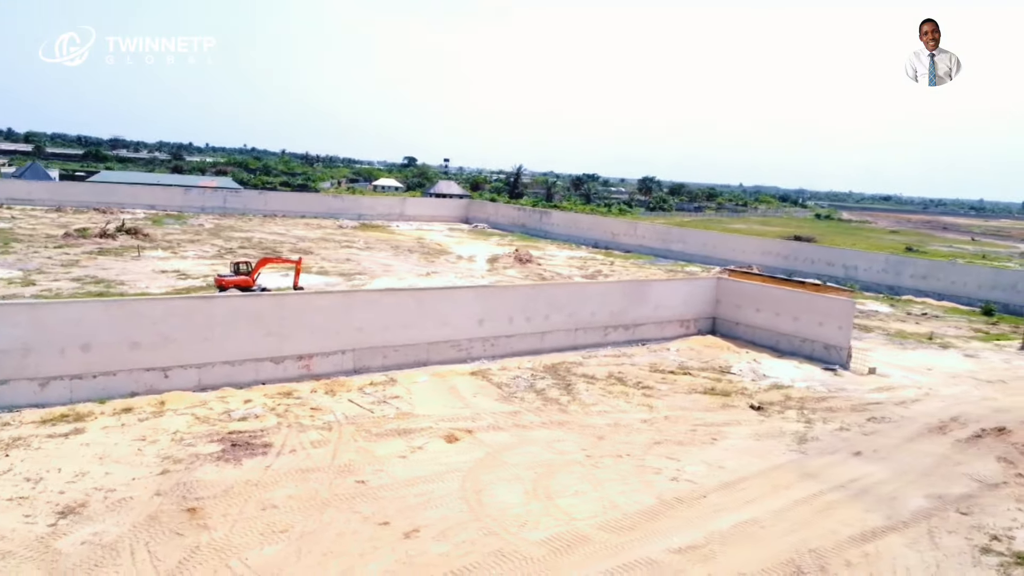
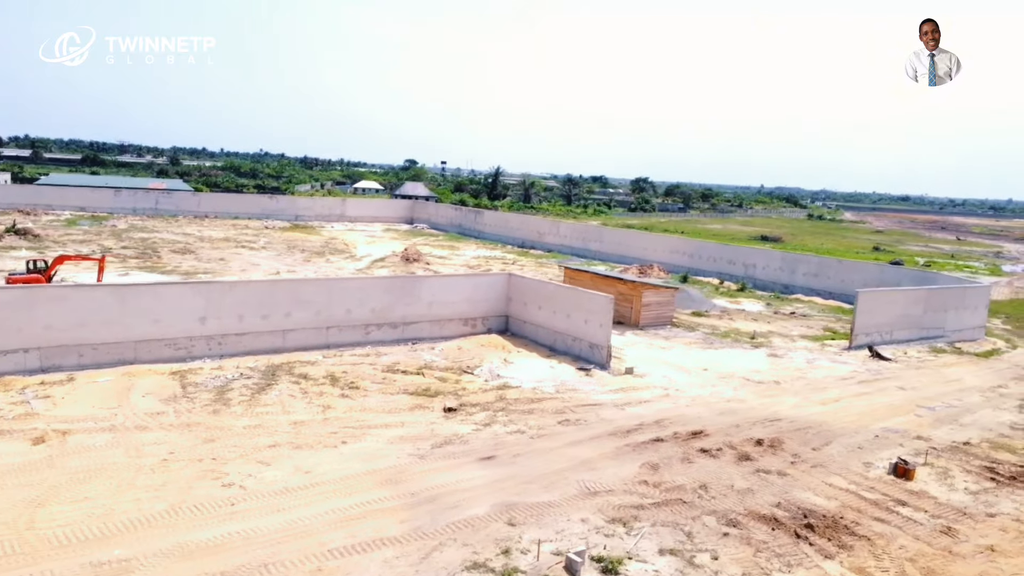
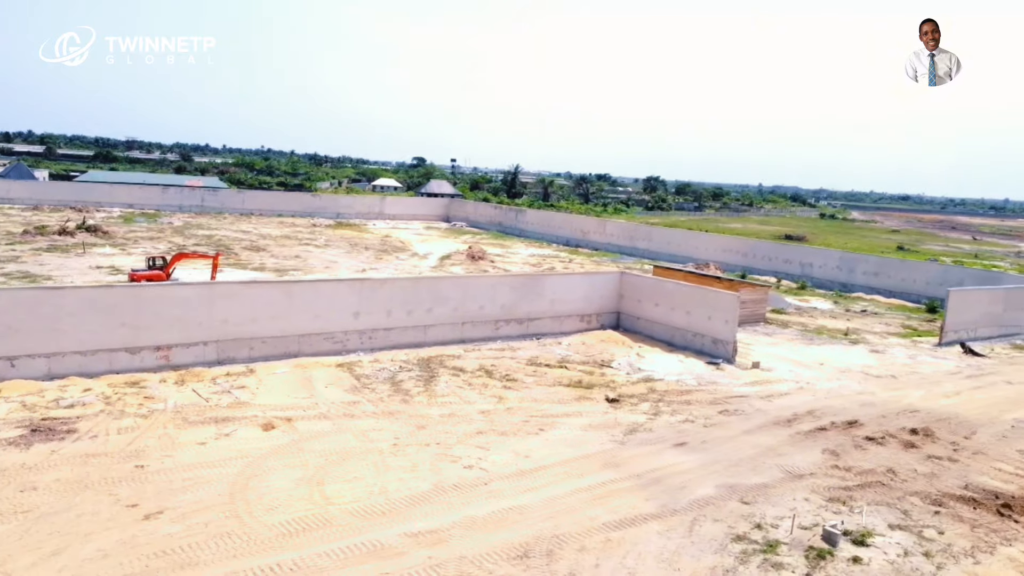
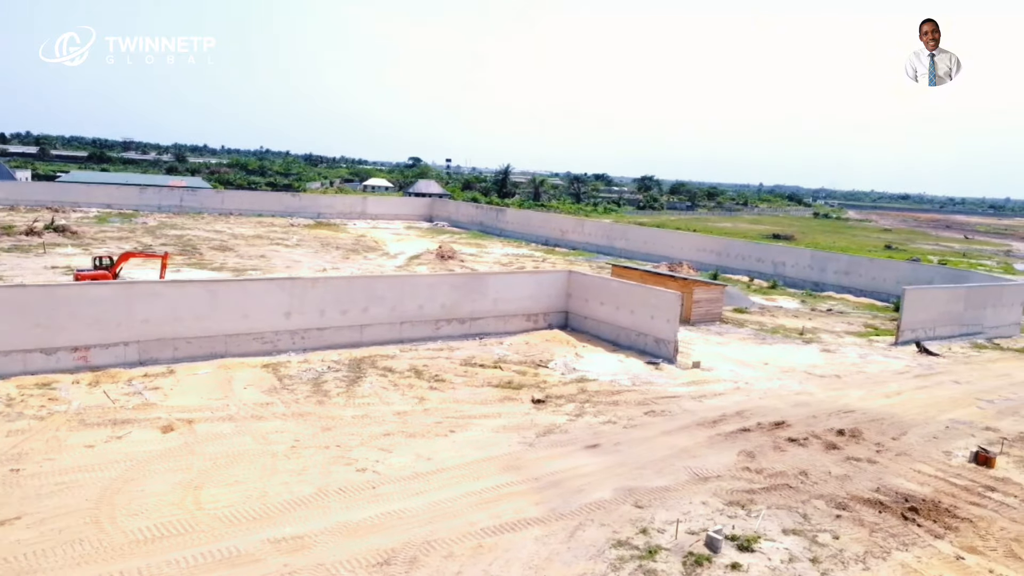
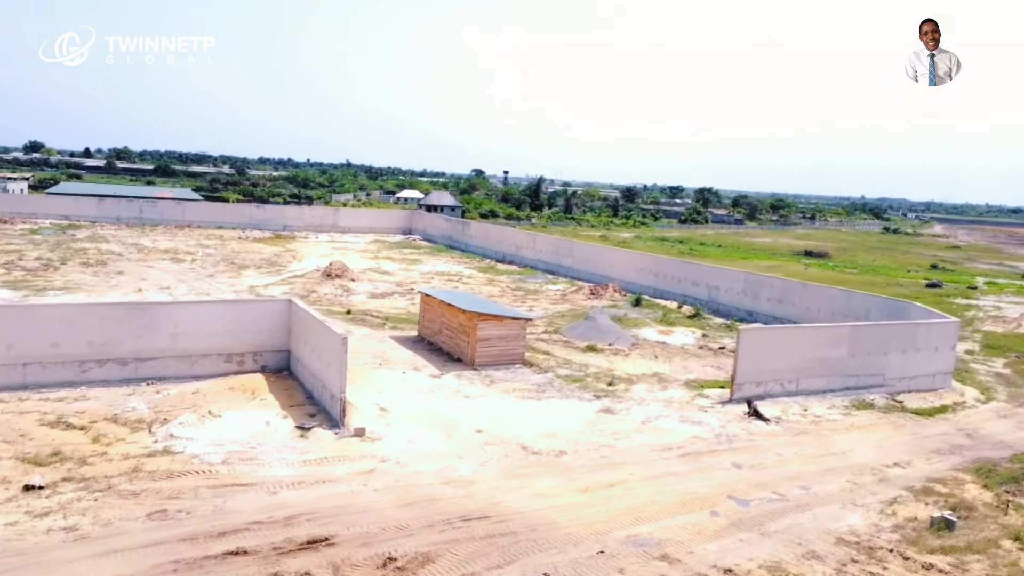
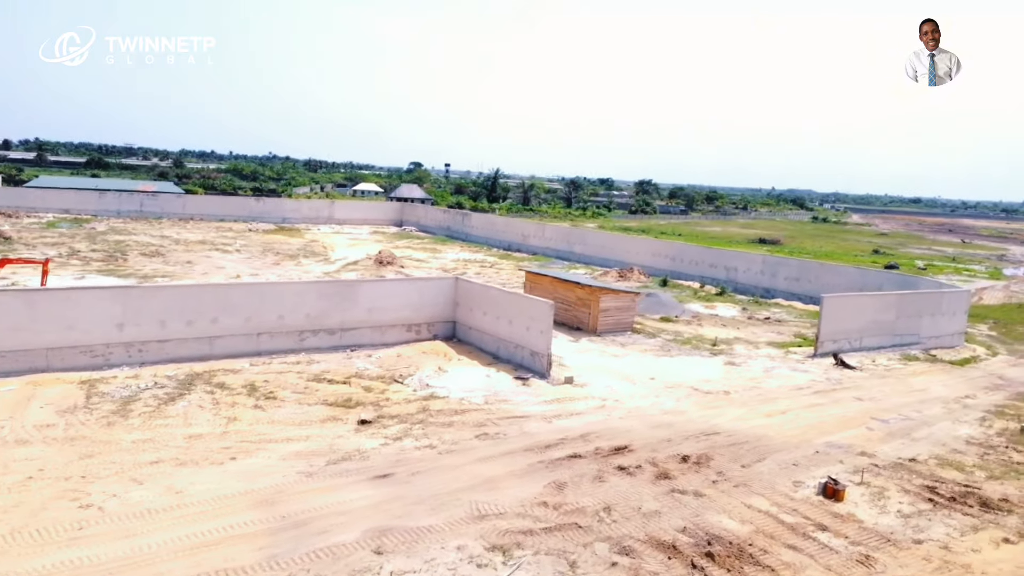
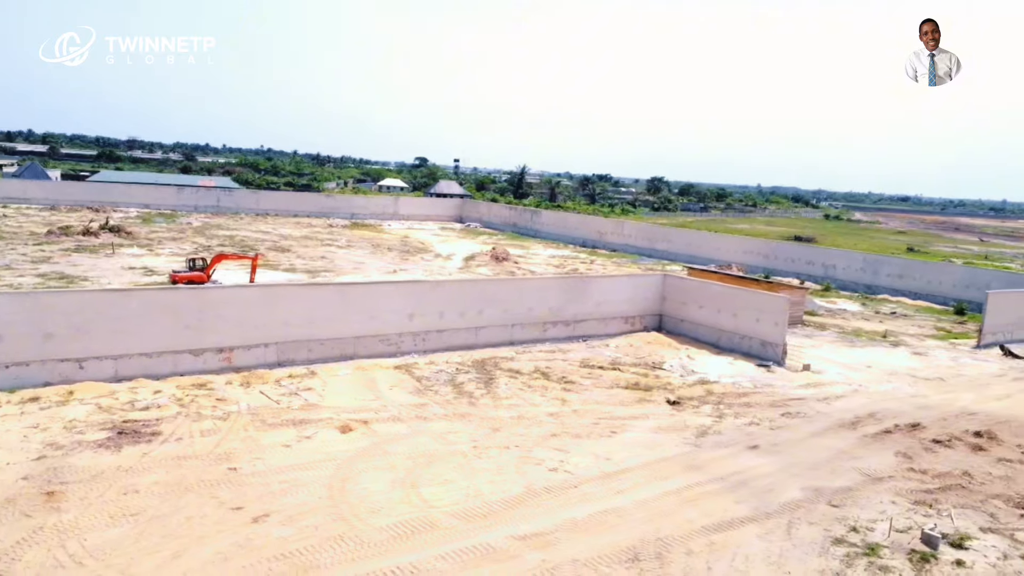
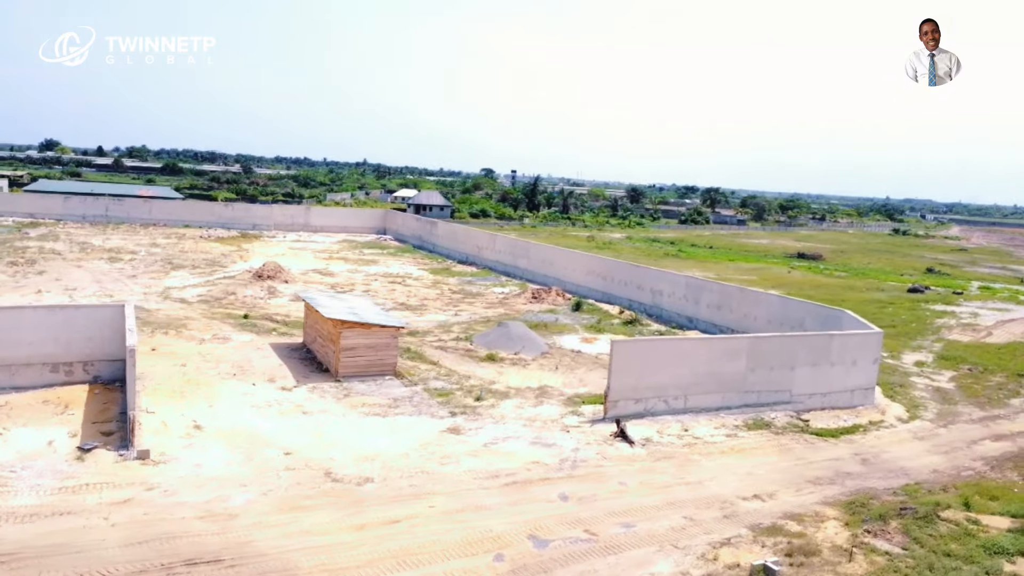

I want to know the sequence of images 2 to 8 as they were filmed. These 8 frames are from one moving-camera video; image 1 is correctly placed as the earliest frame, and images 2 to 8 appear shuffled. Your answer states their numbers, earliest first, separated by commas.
7, 3, 4, 2, 6, 5, 8
